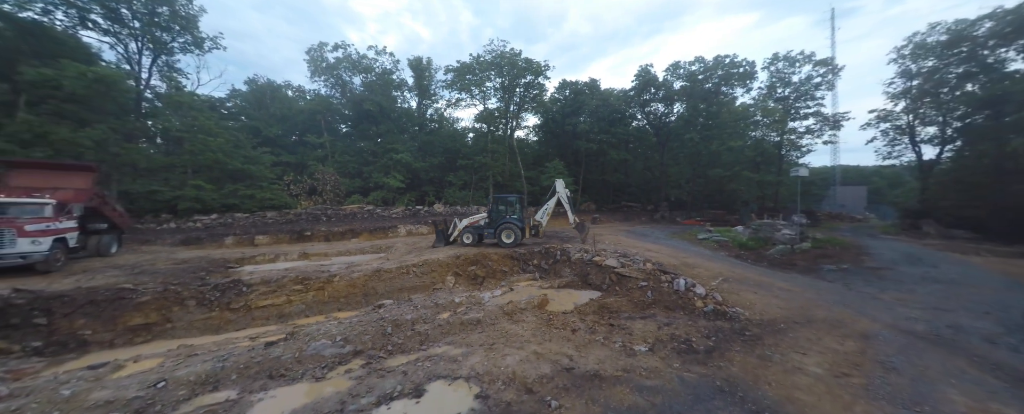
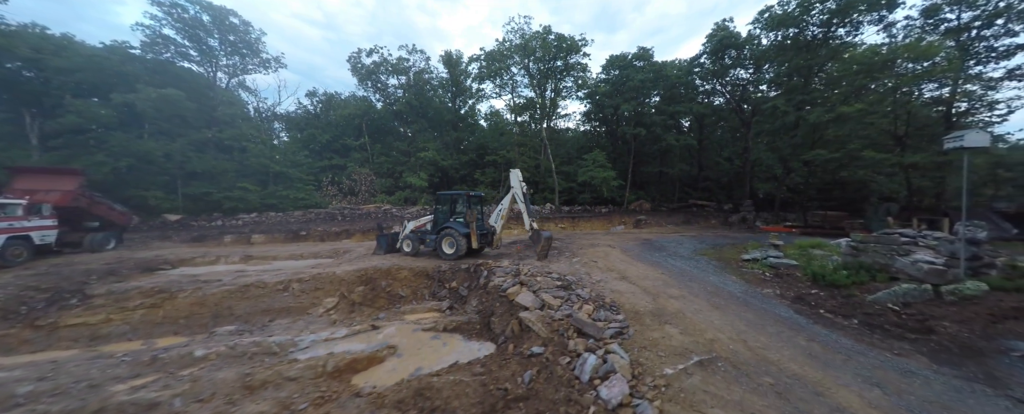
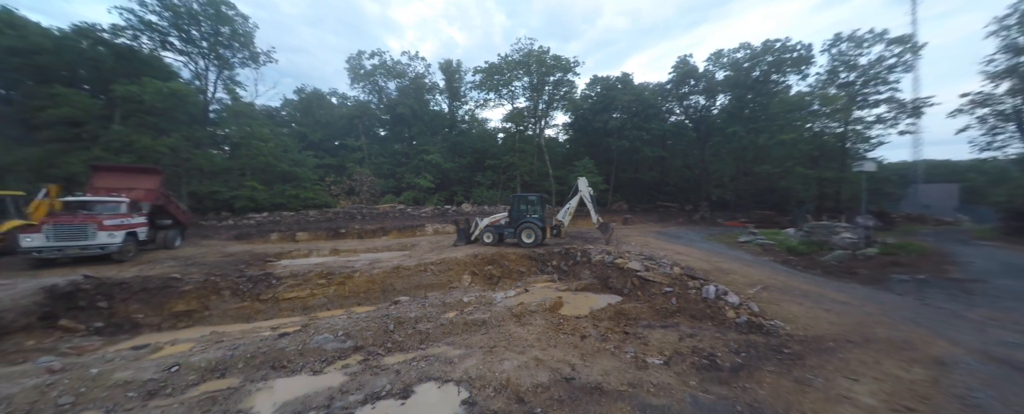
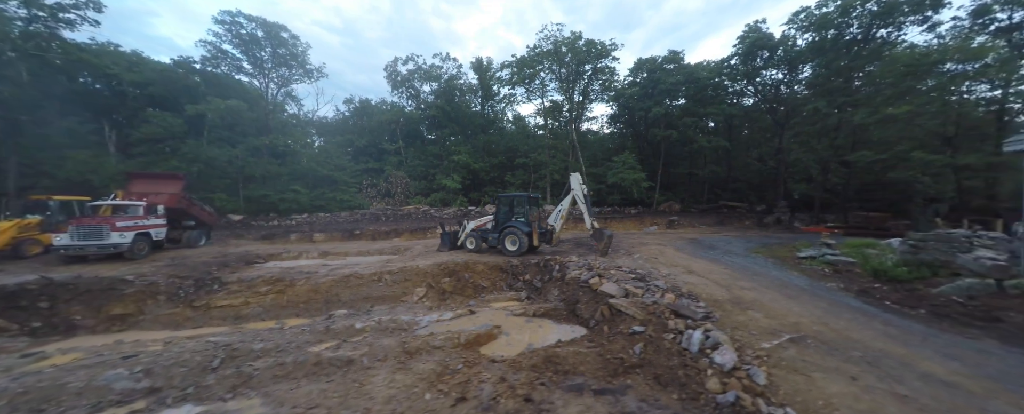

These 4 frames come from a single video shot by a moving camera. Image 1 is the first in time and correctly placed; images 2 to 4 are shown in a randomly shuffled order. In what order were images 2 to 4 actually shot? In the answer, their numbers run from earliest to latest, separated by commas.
3, 4, 2
